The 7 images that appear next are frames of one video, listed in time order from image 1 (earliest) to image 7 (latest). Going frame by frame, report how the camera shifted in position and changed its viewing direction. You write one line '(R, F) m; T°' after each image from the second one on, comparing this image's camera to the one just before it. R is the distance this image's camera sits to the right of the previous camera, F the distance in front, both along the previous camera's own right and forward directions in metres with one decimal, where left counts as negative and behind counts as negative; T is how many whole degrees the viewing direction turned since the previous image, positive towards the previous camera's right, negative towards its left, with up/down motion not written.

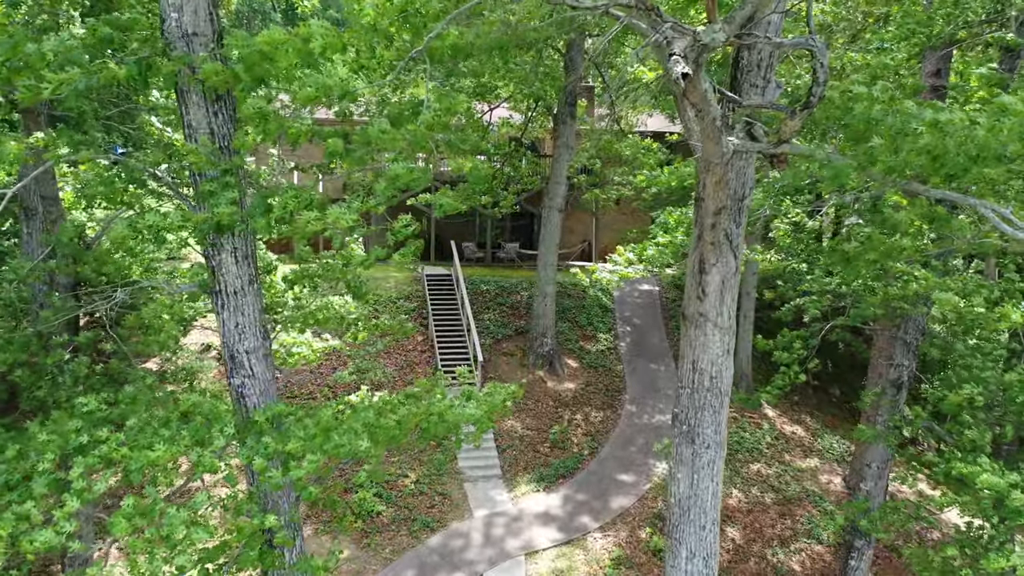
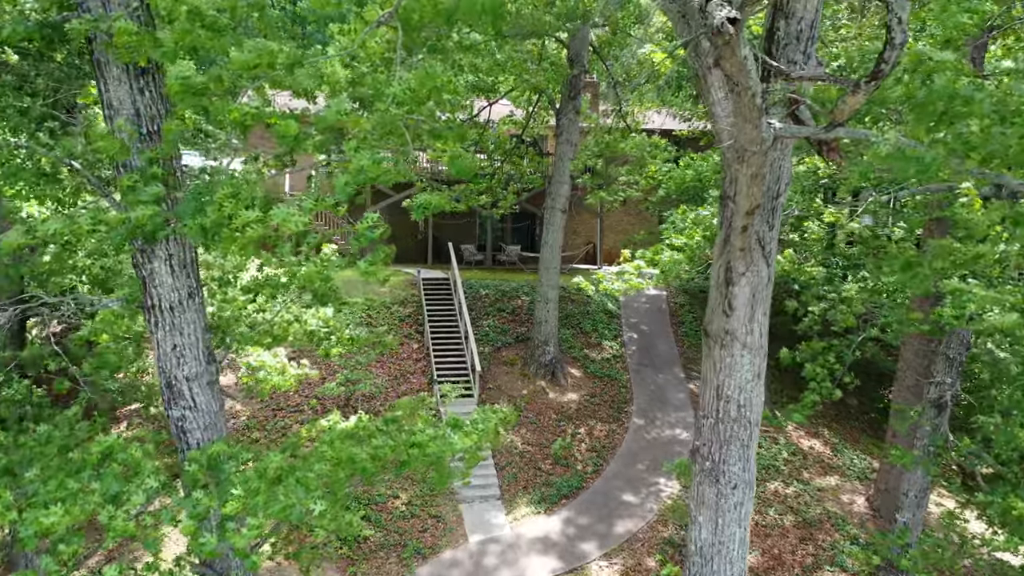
(+0.1, +0.9) m; 0°
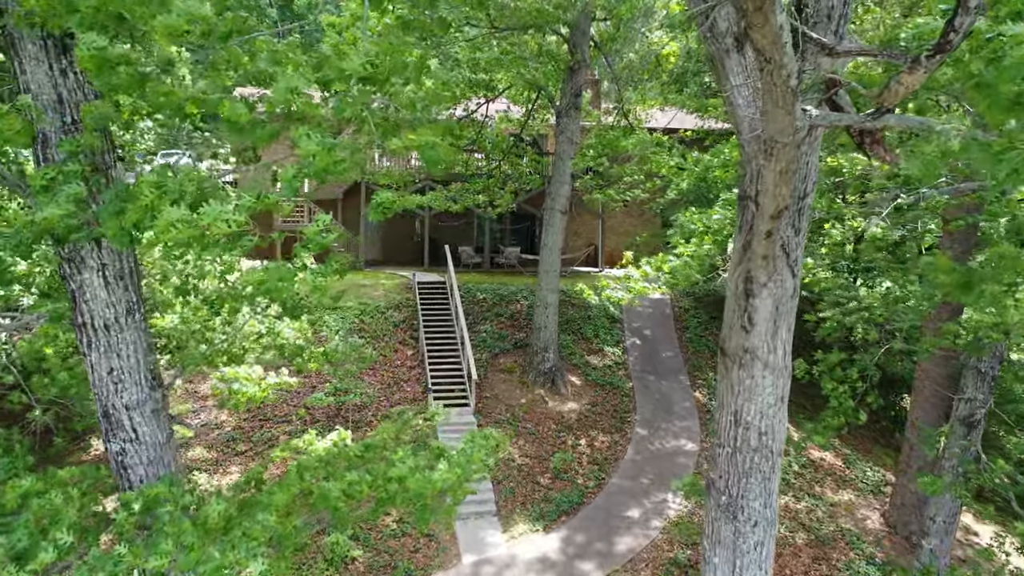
(+0.1, +0.6) m; 0°
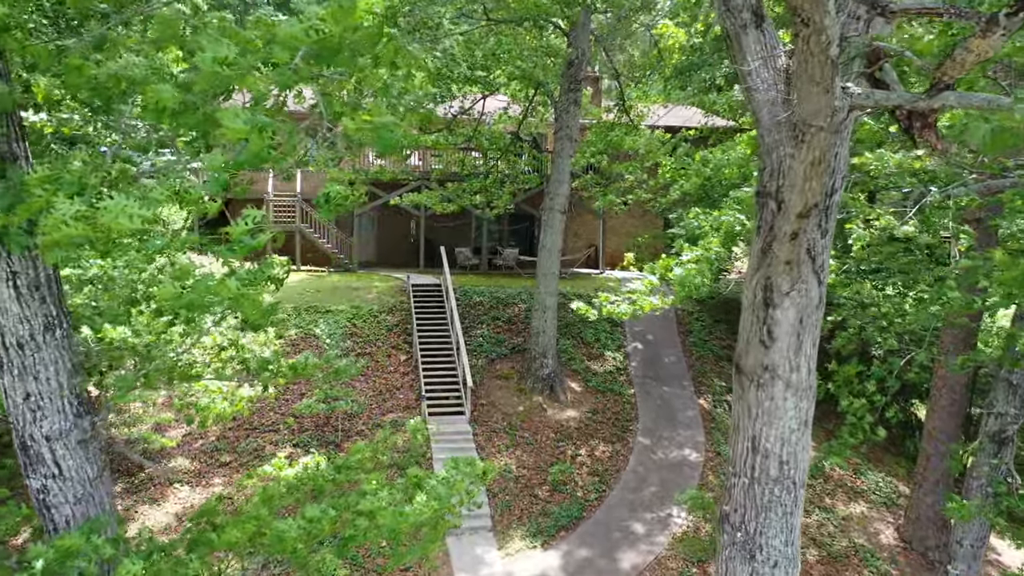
(+0.1, +0.6) m; 0°
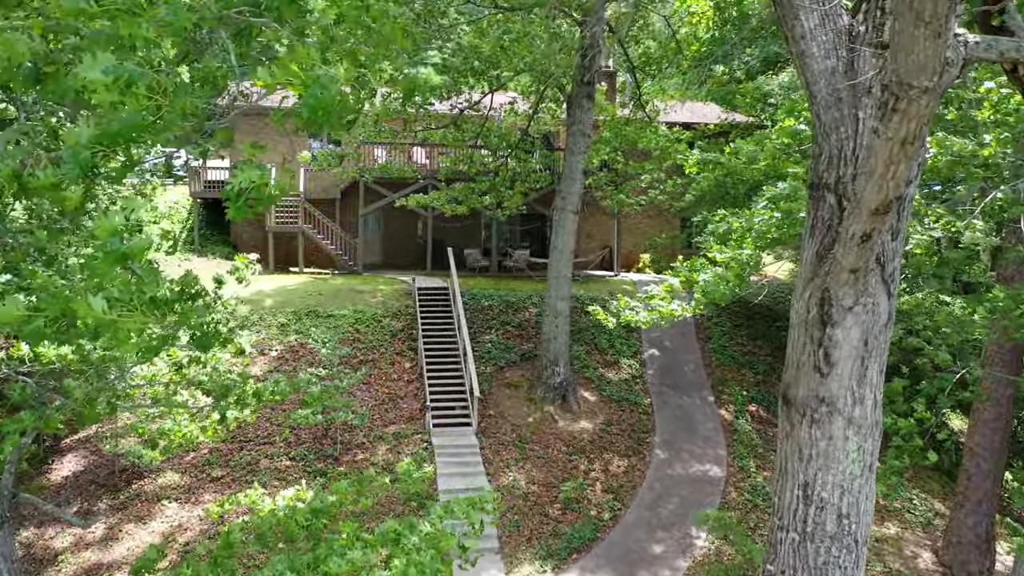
(+0.1, +0.8) m; -1°
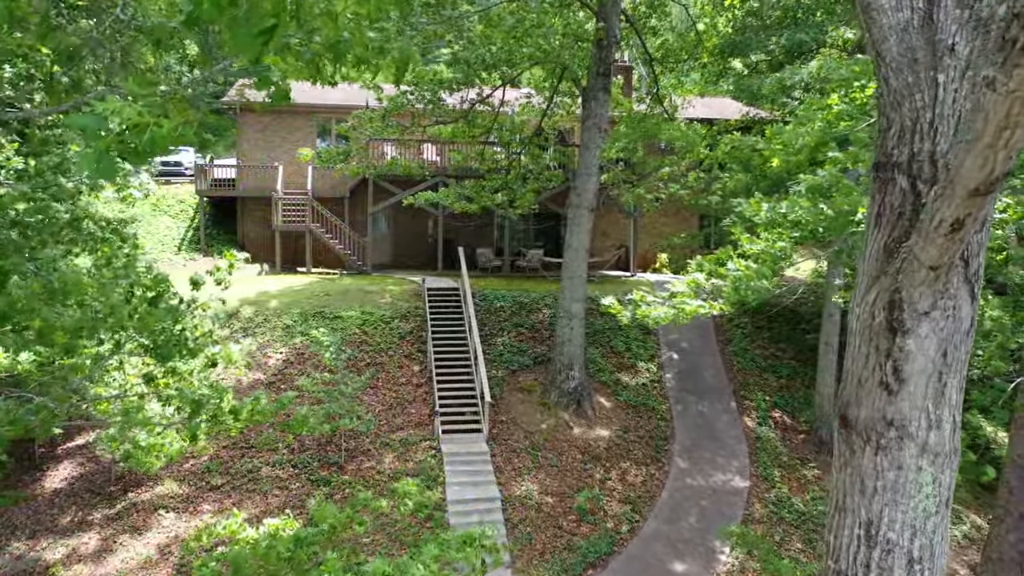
(0.0, +0.5) m; -1°
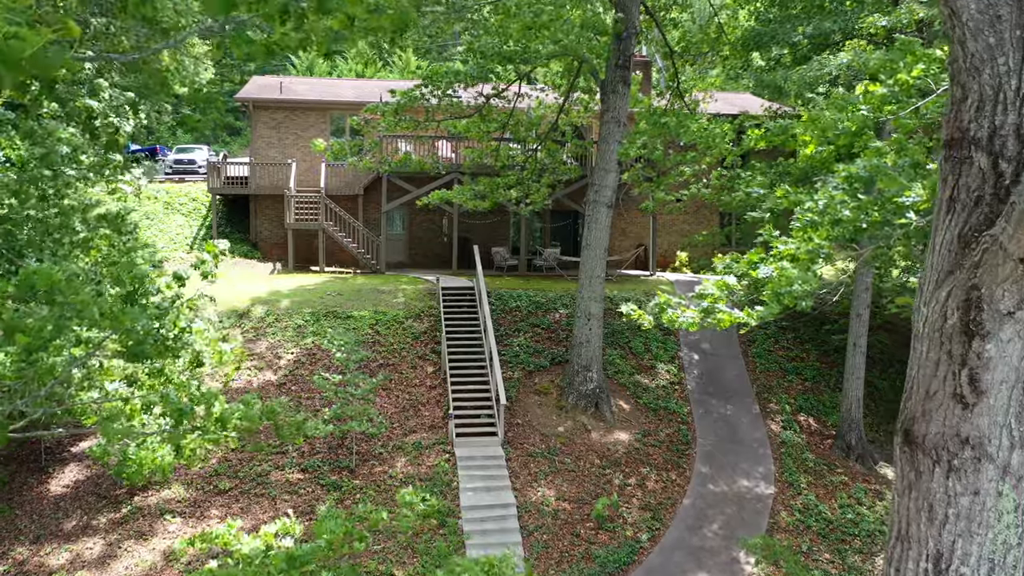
(0.0, +0.4) m; -1°
